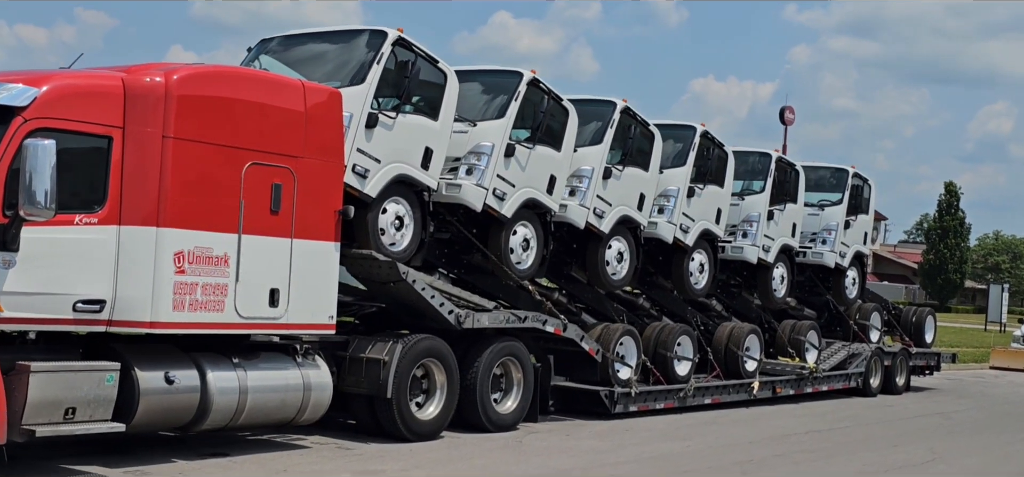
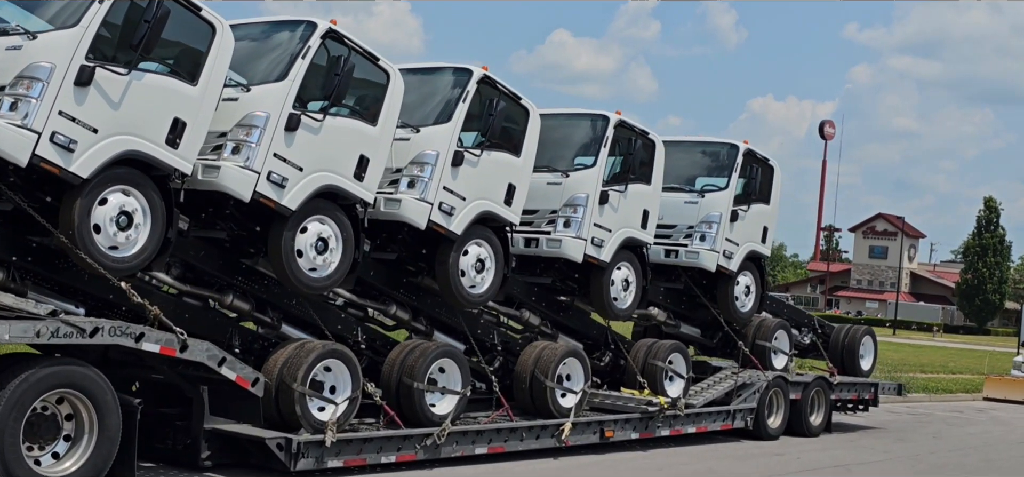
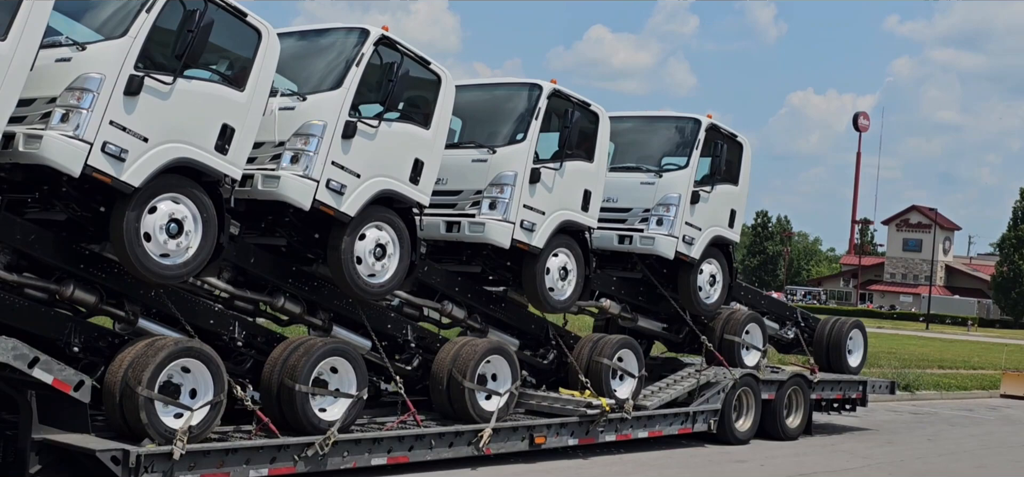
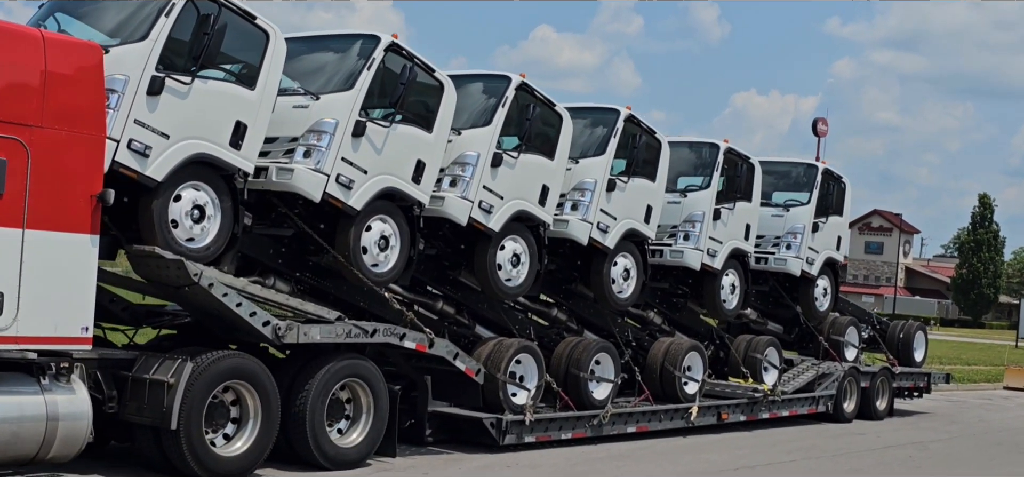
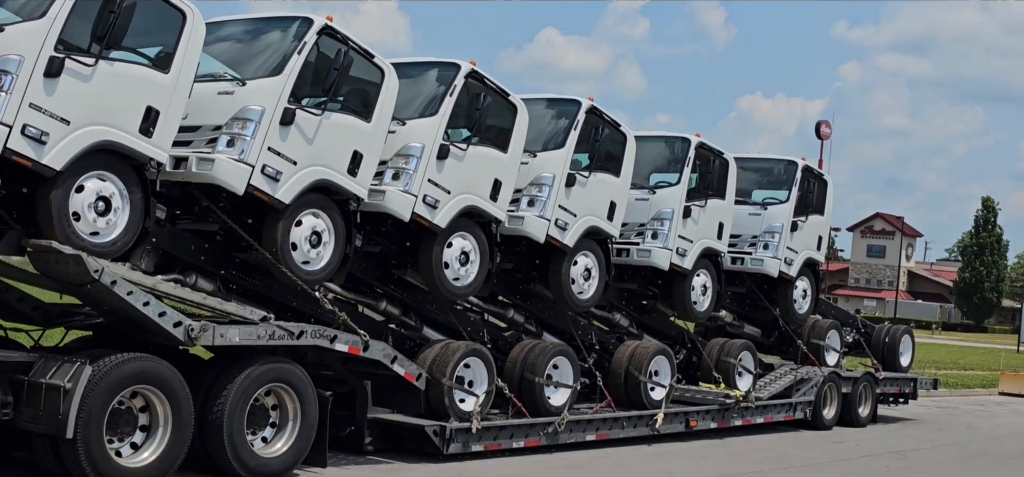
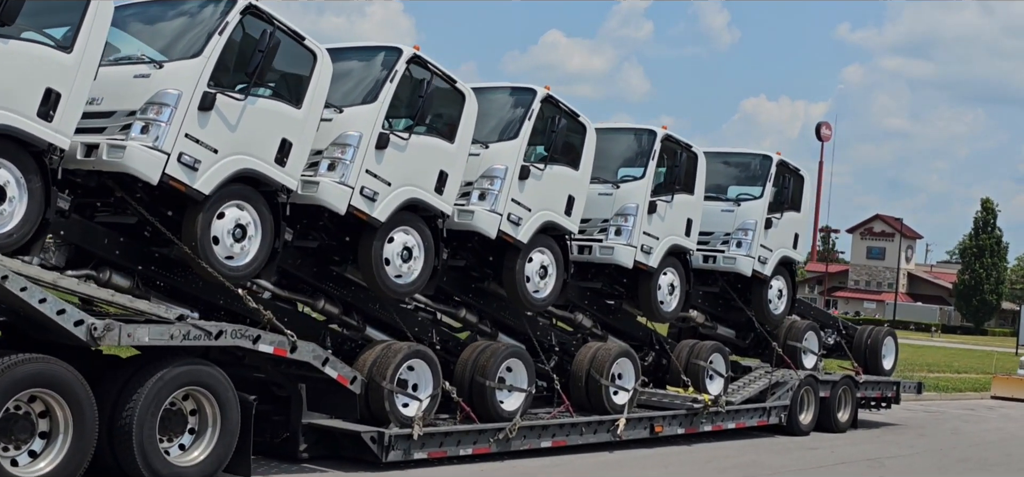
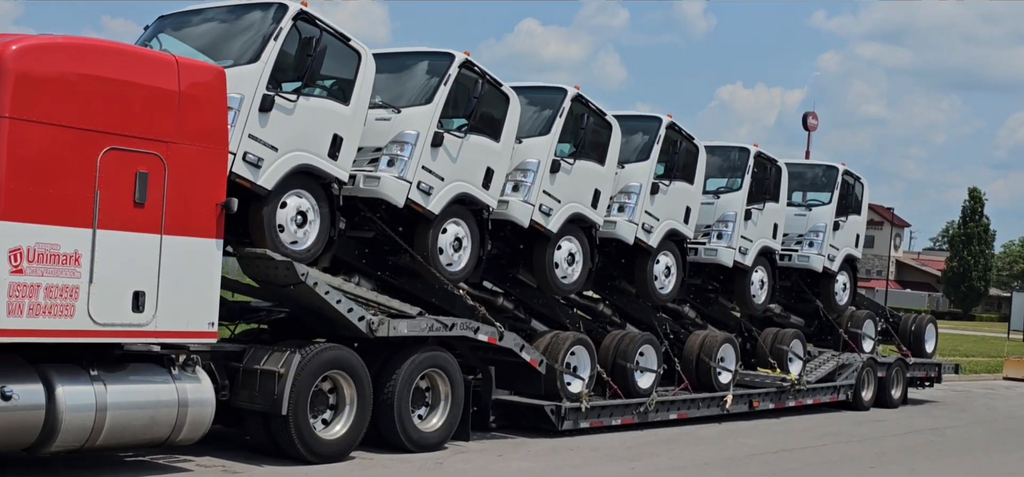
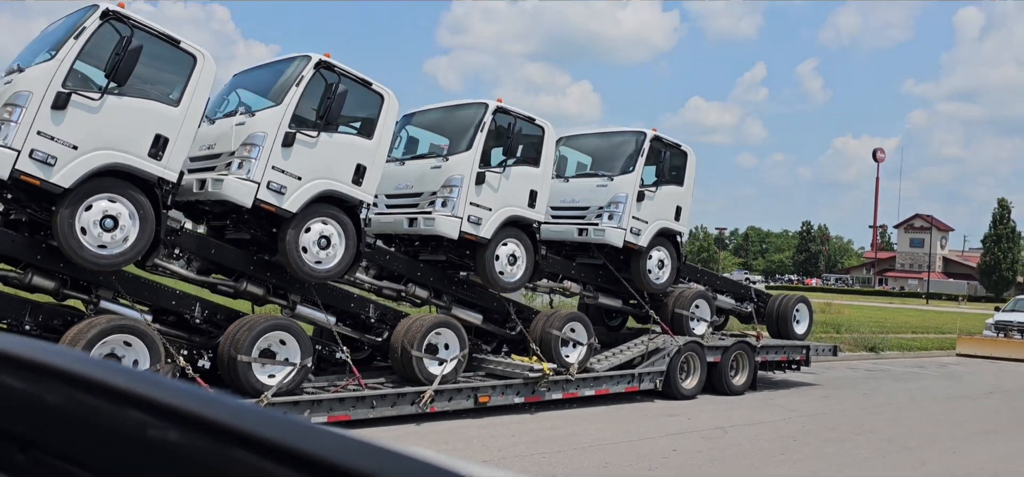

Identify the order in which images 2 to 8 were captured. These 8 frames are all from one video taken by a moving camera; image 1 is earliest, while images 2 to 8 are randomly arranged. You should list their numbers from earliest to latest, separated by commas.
7, 4, 5, 6, 2, 3, 8
